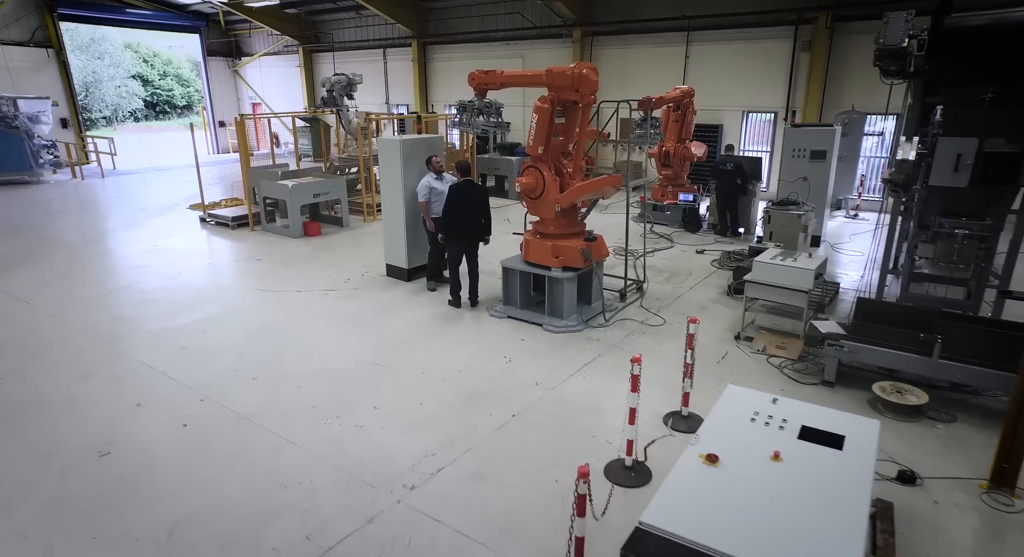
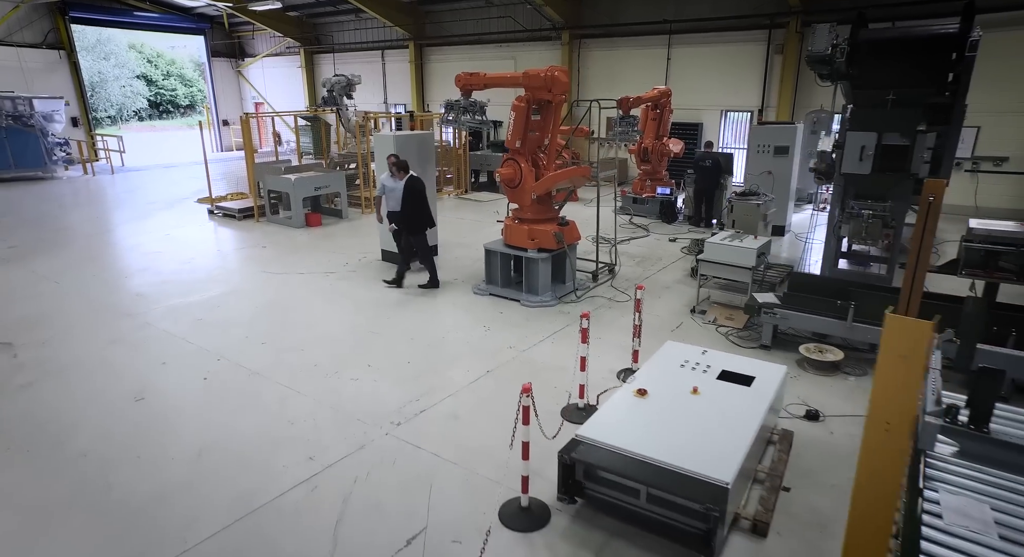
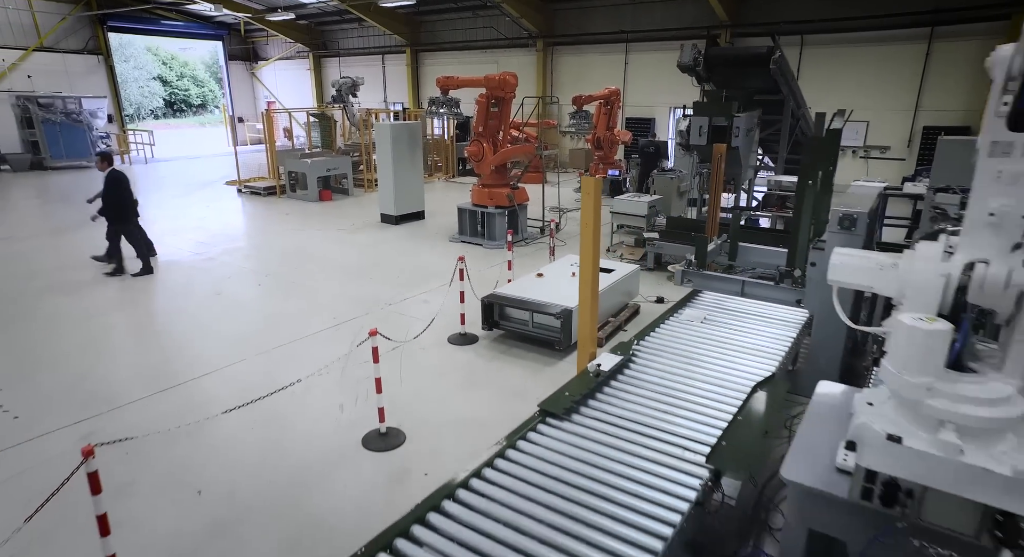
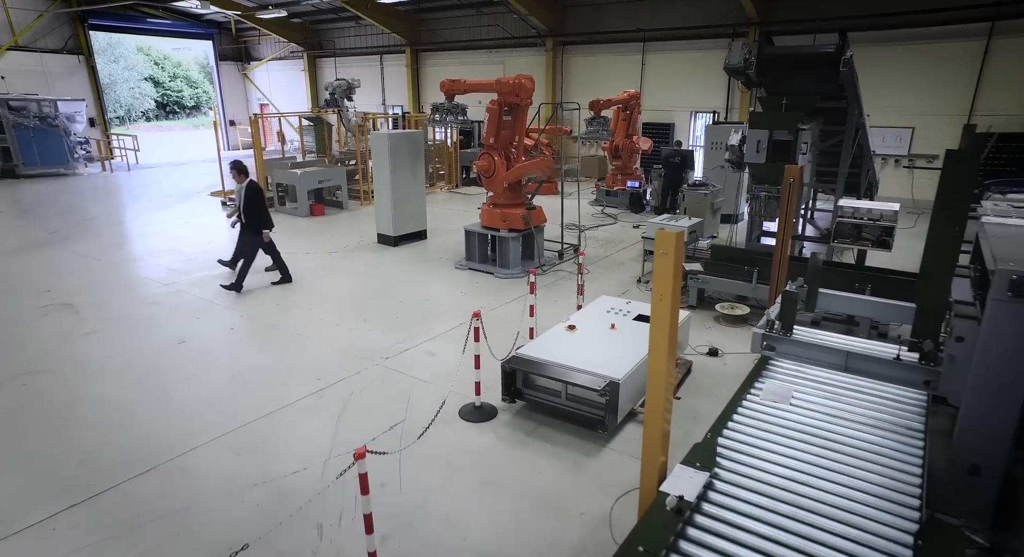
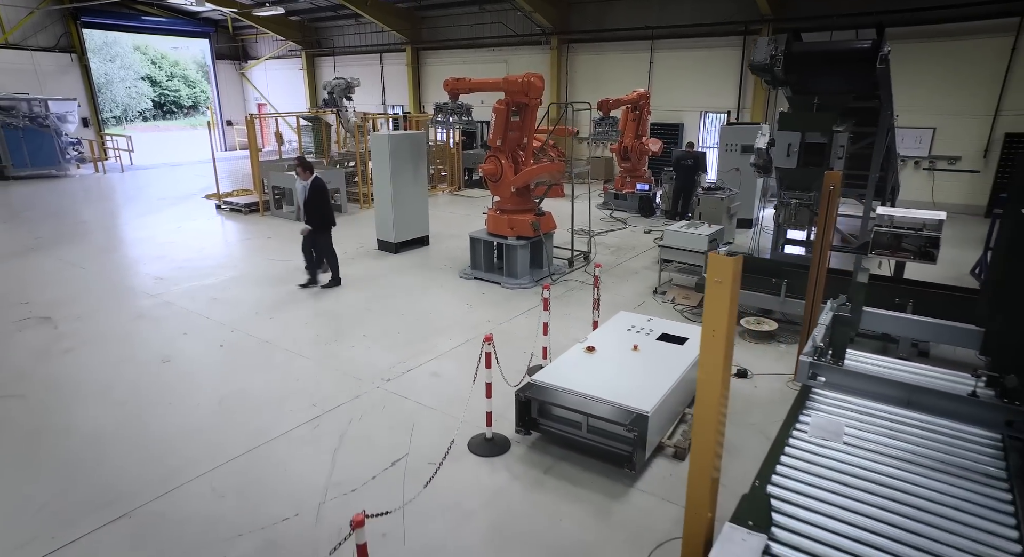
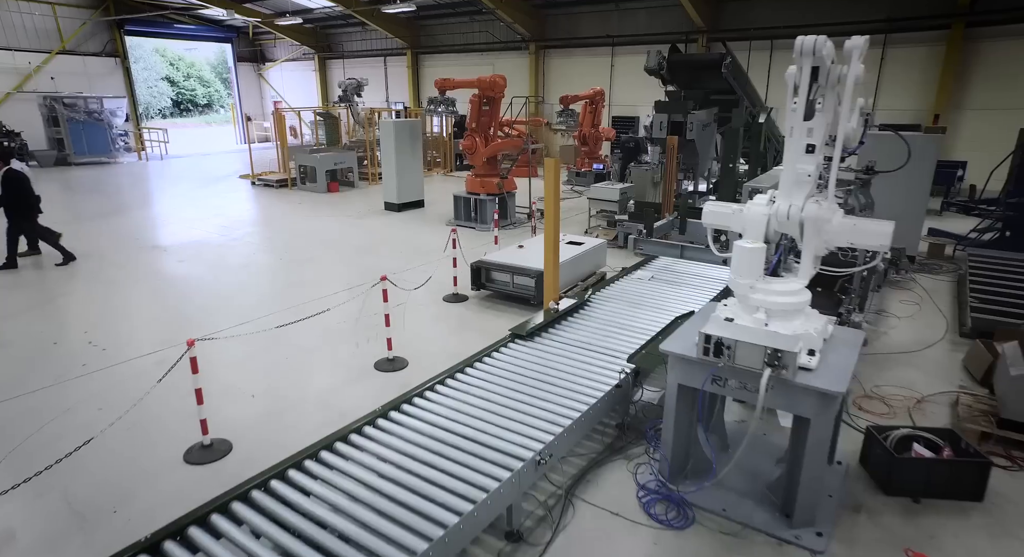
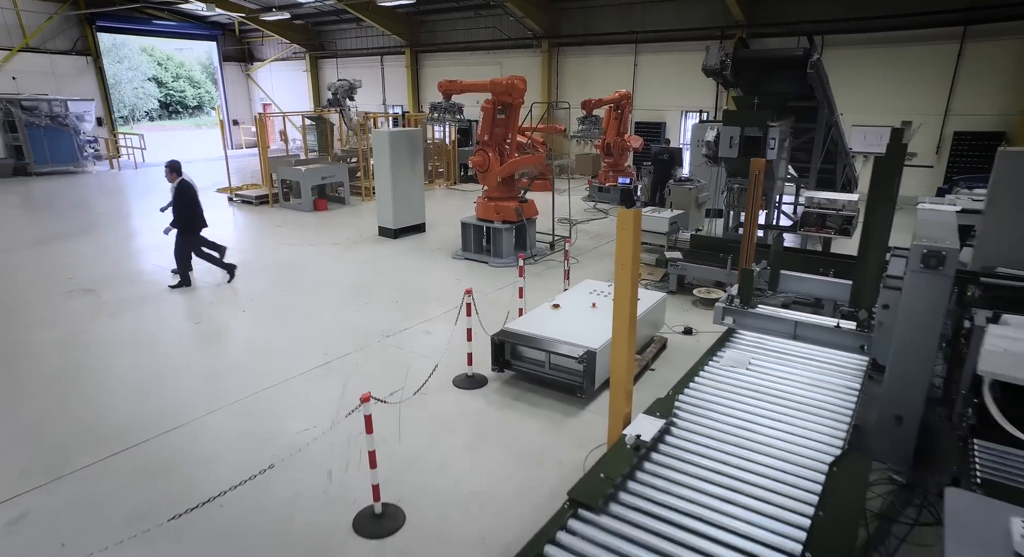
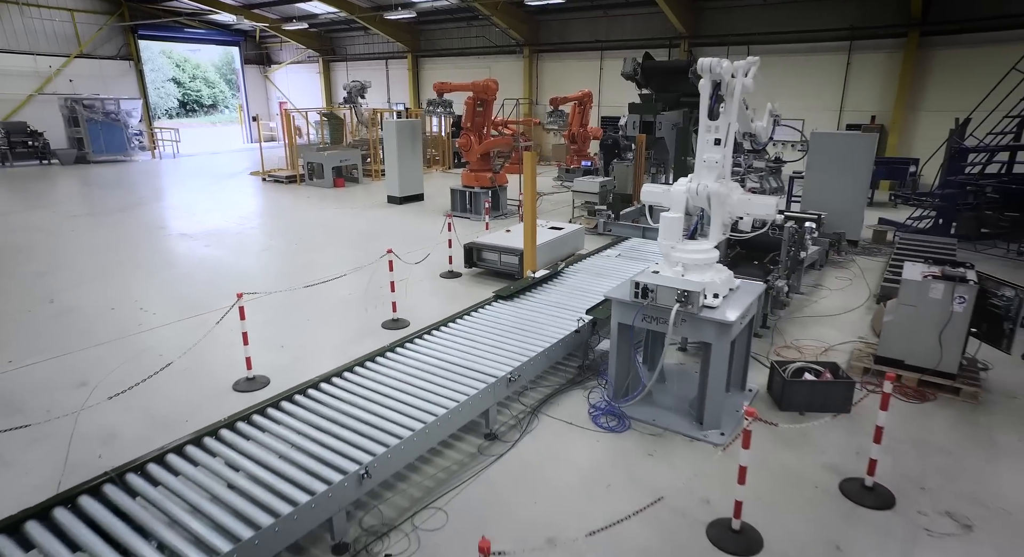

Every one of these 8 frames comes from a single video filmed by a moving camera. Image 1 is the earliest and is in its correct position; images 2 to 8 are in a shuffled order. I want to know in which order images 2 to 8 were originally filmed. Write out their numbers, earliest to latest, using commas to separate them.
2, 5, 4, 7, 3, 6, 8
